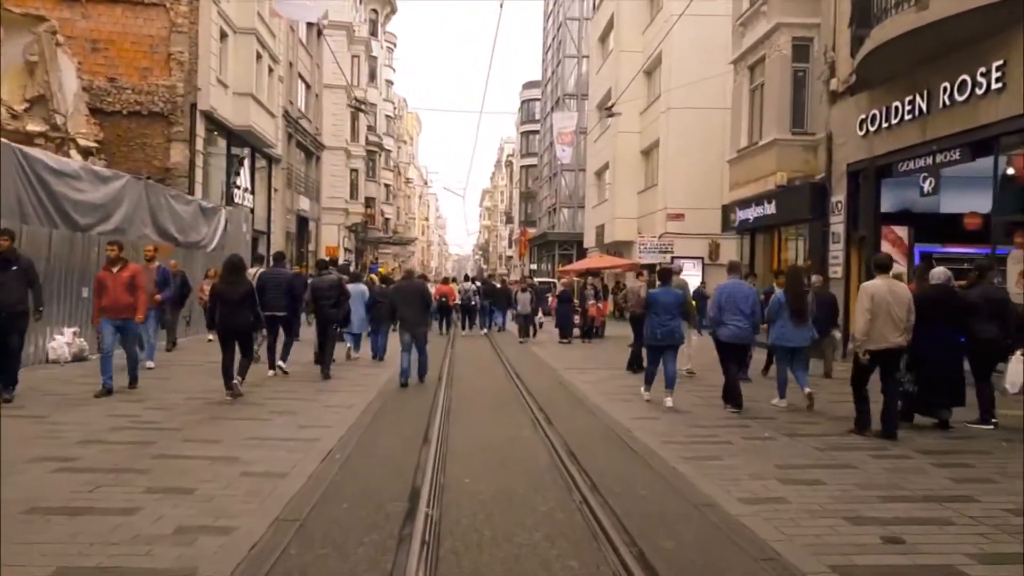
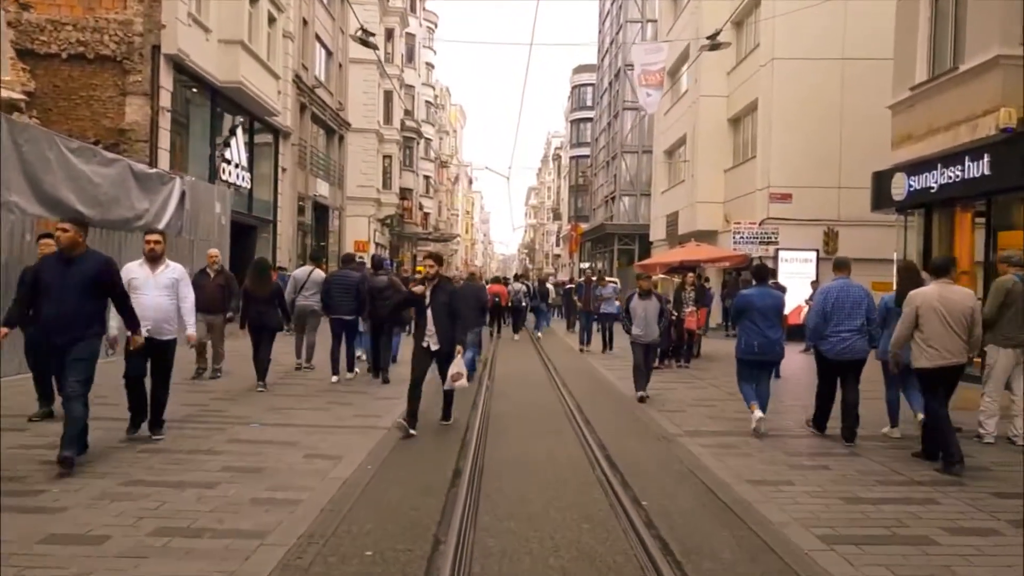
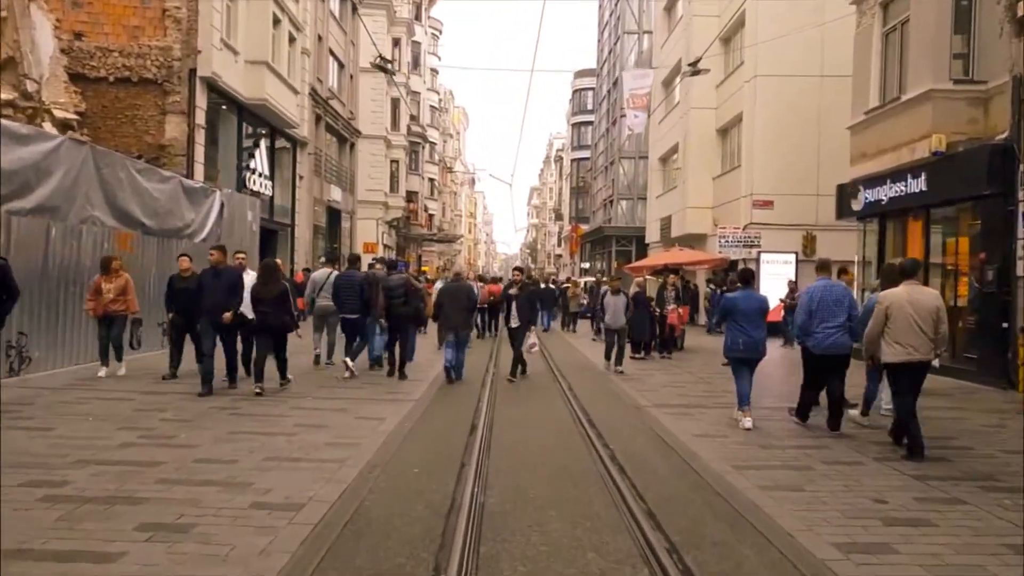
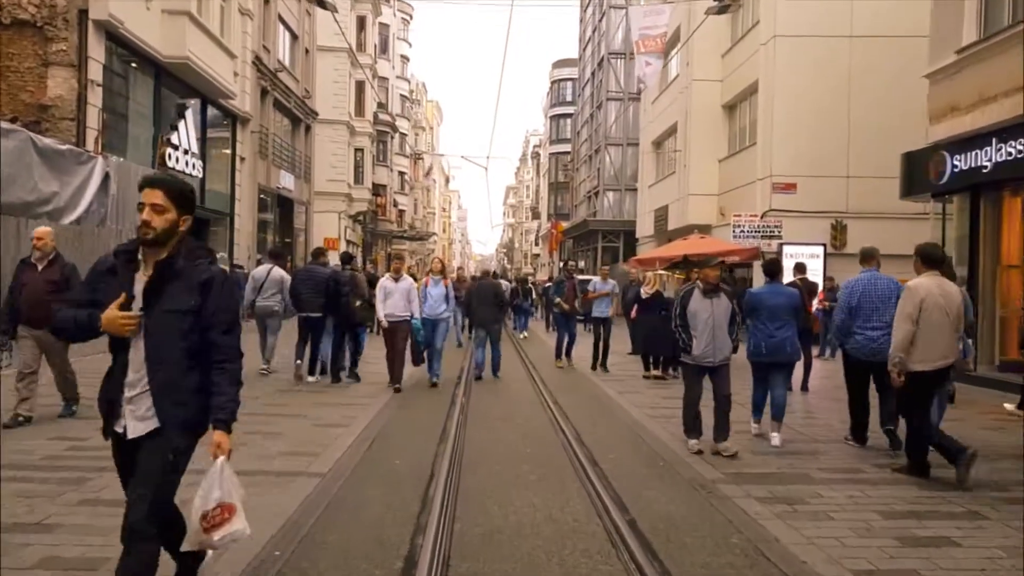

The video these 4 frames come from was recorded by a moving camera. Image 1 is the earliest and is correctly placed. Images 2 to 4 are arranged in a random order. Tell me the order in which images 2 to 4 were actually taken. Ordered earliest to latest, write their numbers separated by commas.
3, 2, 4
